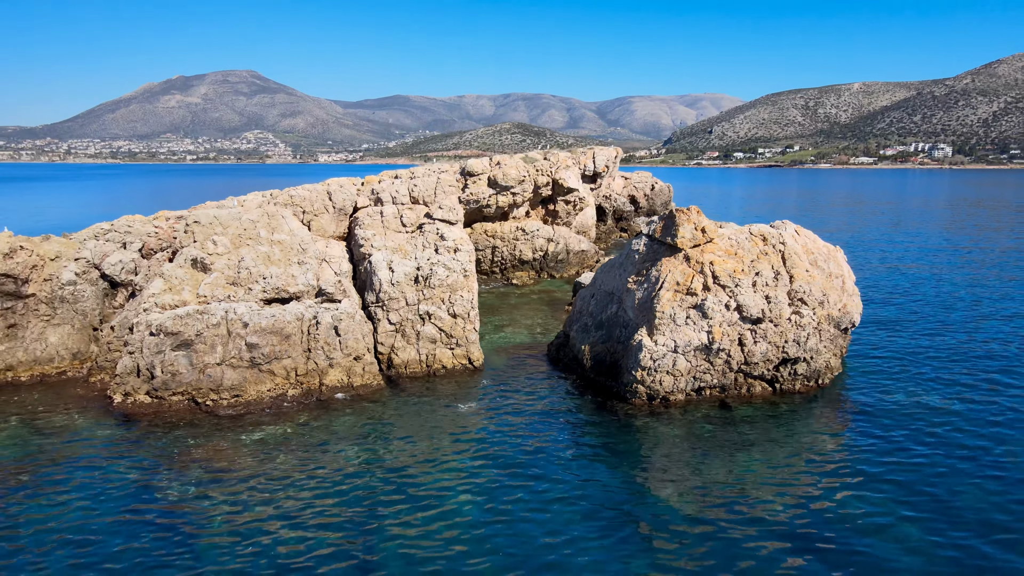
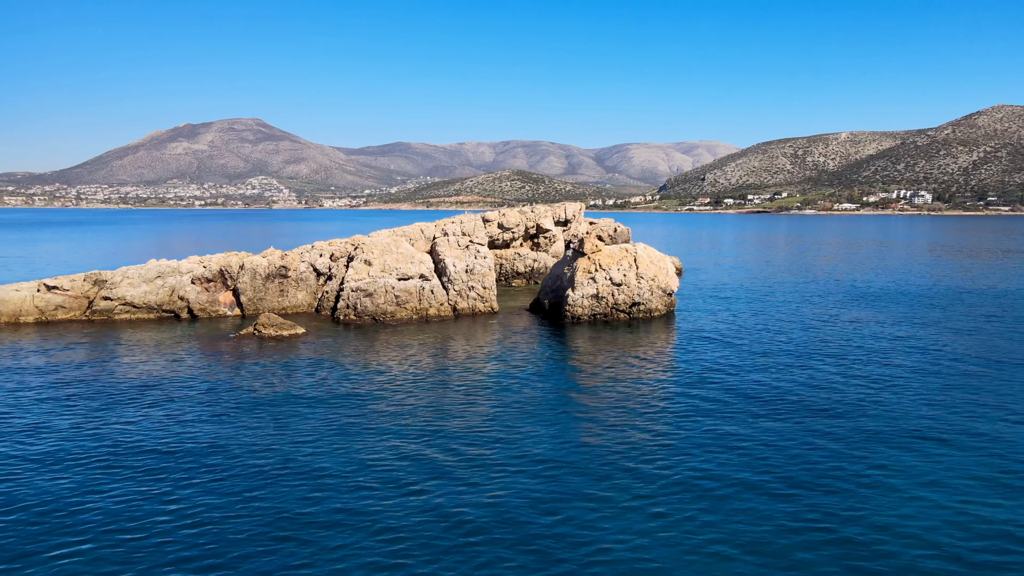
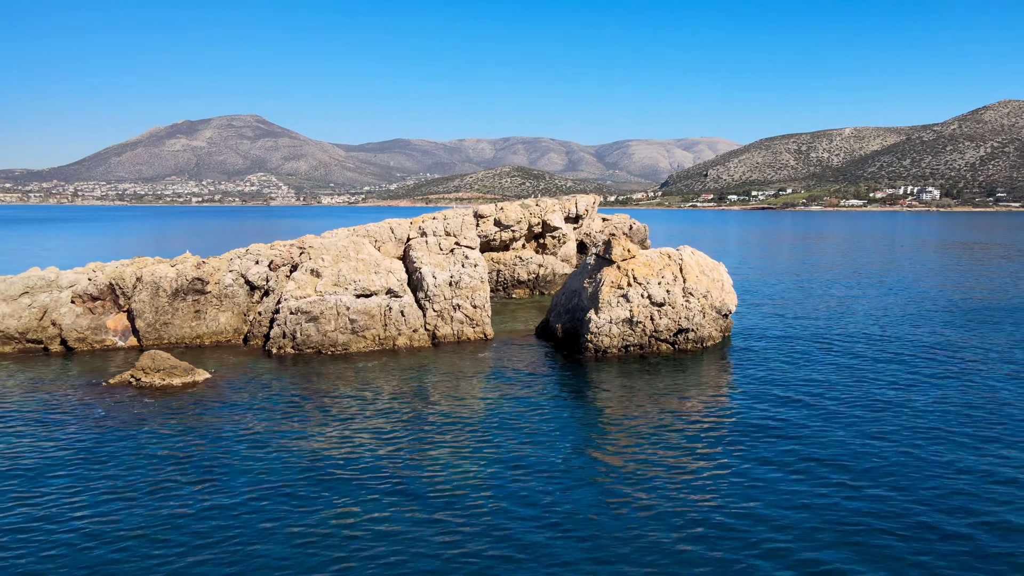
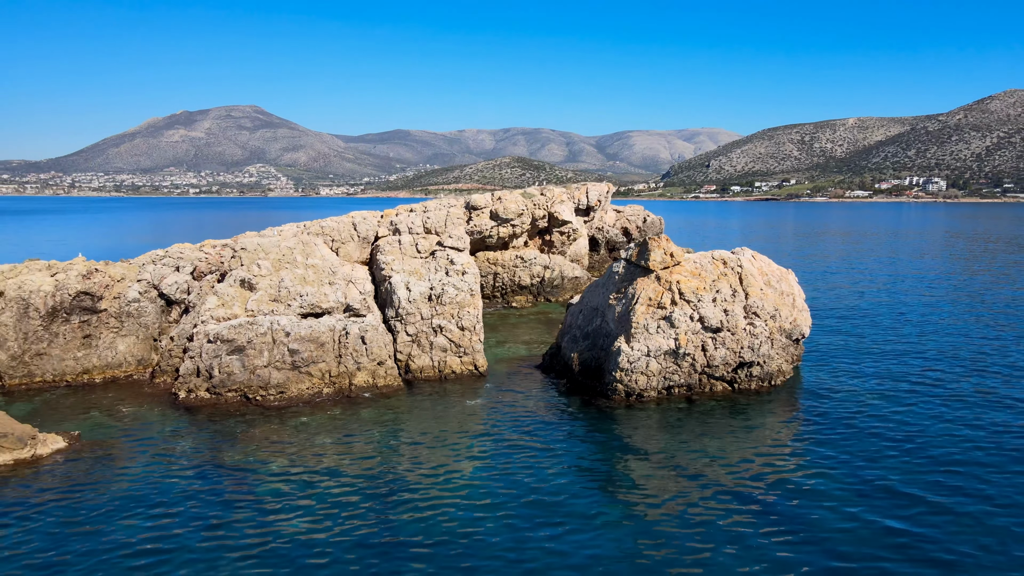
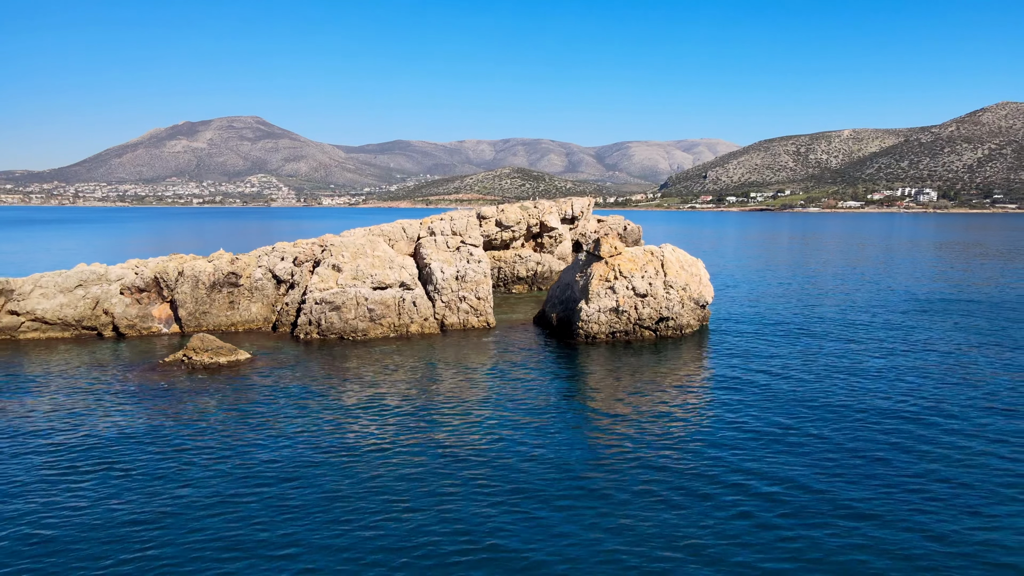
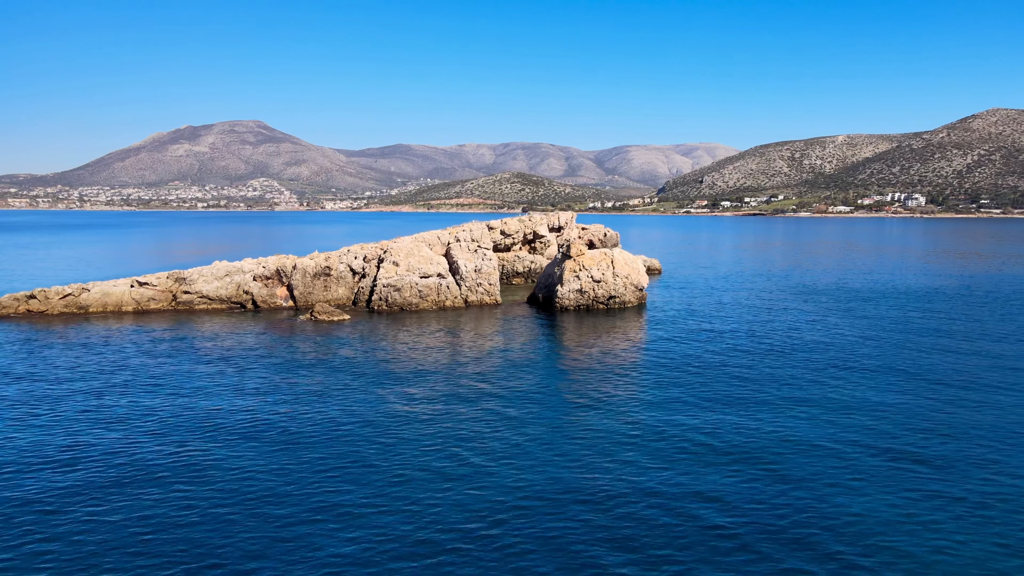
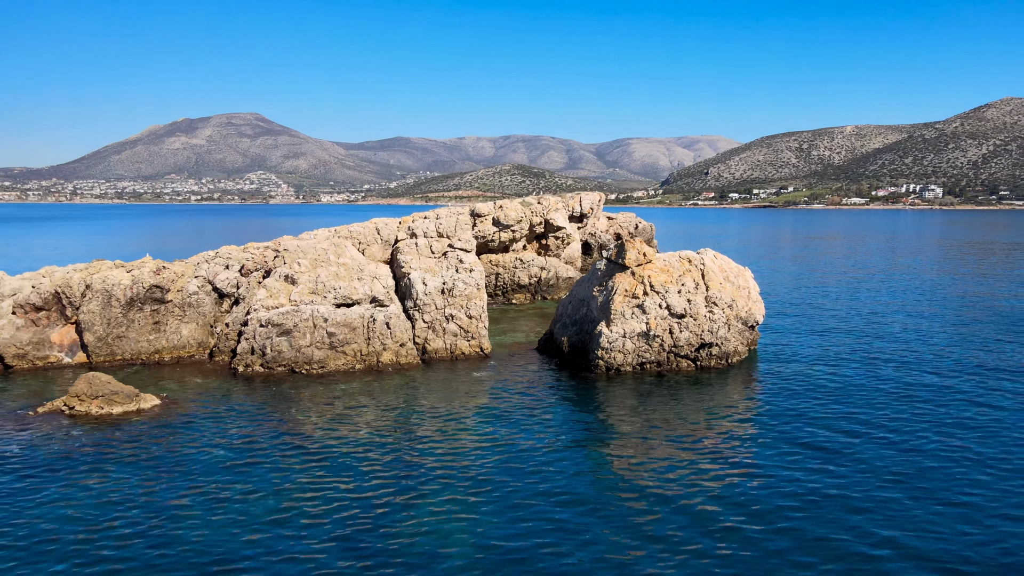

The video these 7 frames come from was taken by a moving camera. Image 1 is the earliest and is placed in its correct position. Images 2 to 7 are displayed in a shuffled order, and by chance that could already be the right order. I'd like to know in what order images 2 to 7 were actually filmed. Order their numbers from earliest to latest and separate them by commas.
4, 7, 3, 5, 2, 6
